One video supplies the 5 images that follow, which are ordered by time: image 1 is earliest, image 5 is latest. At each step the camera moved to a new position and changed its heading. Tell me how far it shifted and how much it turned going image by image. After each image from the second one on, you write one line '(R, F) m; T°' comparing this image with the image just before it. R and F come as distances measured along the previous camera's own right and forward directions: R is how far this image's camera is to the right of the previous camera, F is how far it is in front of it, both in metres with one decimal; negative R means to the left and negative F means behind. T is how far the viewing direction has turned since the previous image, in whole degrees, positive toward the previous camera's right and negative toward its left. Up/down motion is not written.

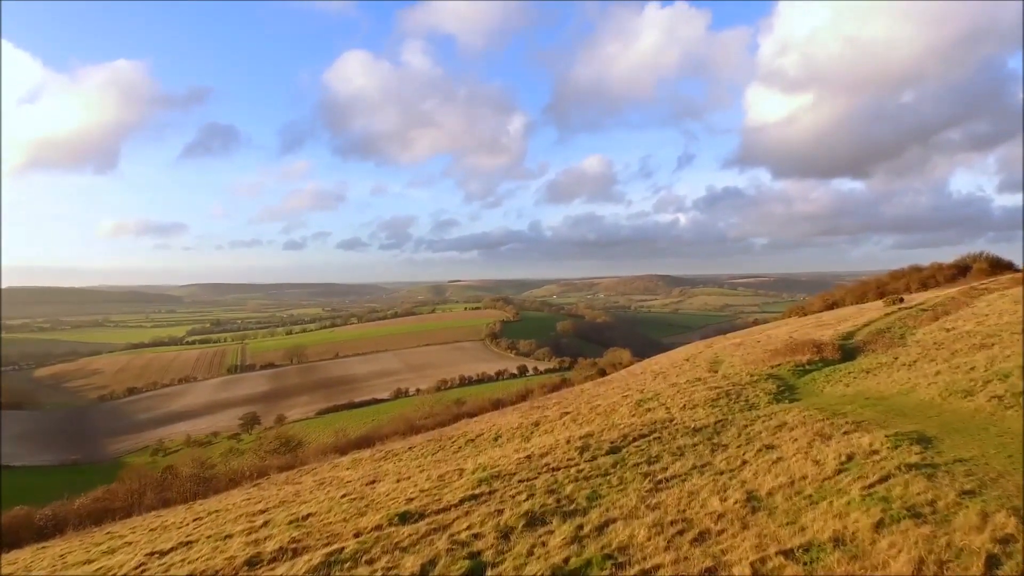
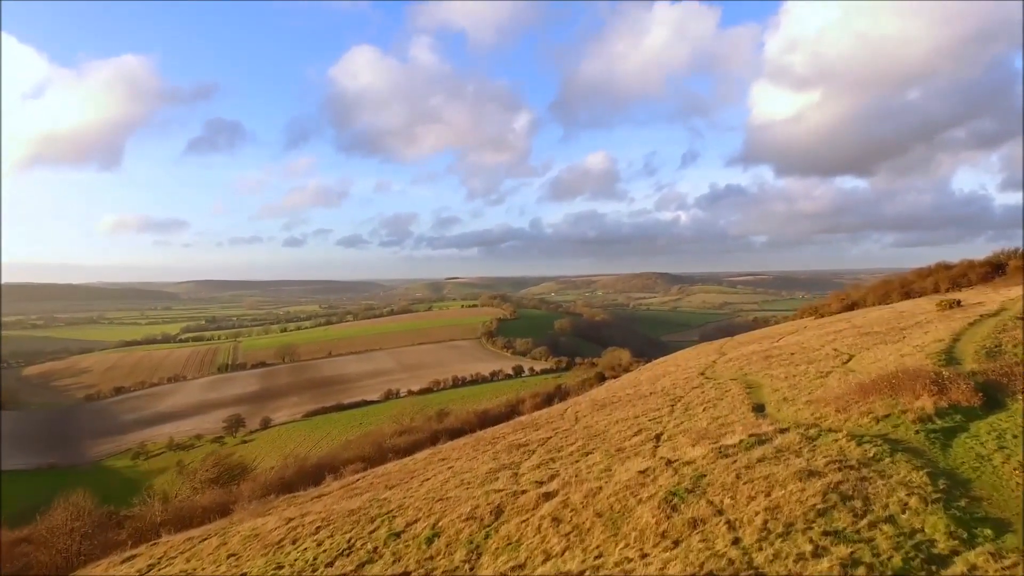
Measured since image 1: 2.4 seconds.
(+0.2, +1.3) m; 0°
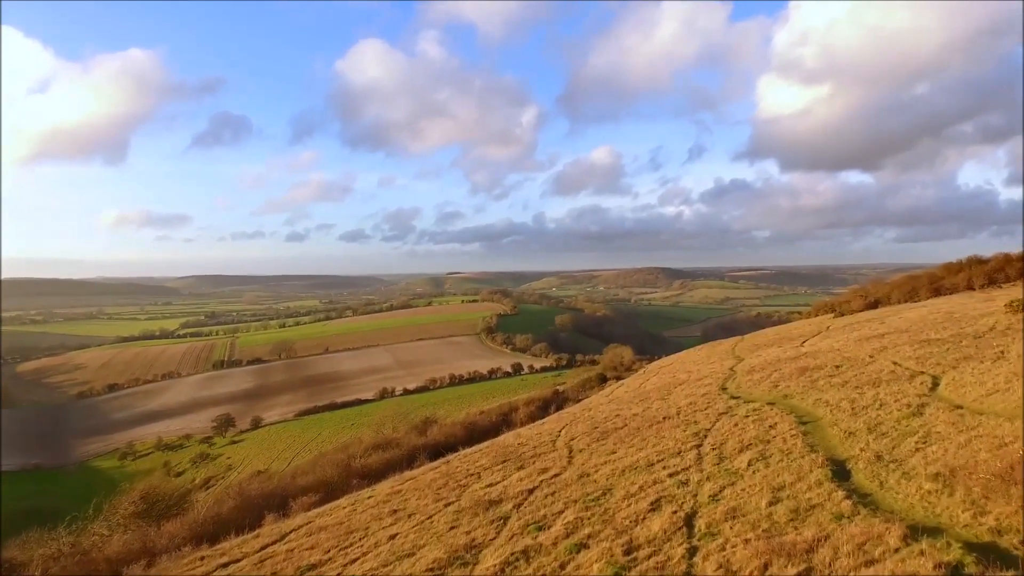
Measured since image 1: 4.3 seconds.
(+0.2, +1.1) m; 0°
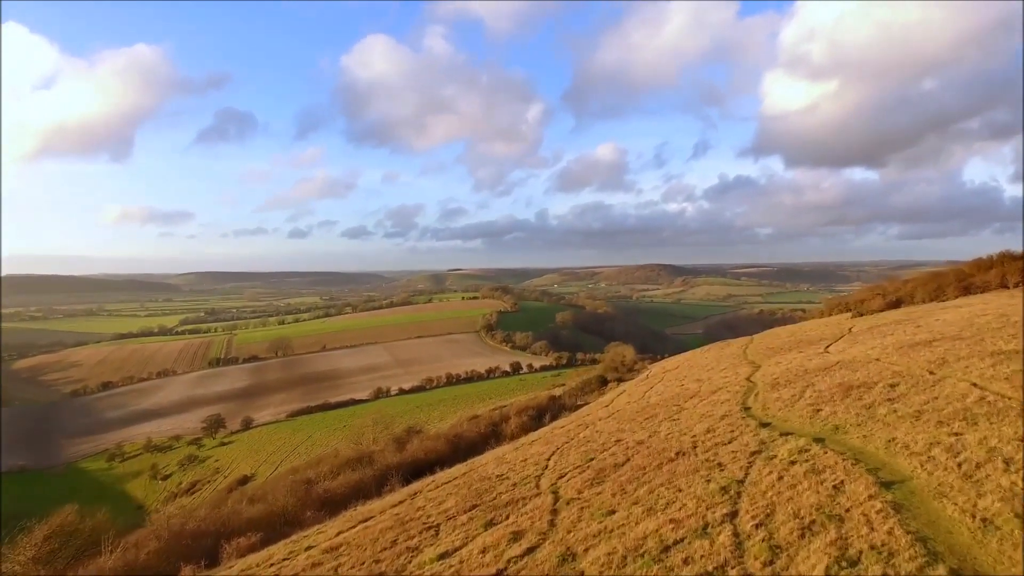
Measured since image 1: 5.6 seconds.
(+0.2, +1.0) m; 0°
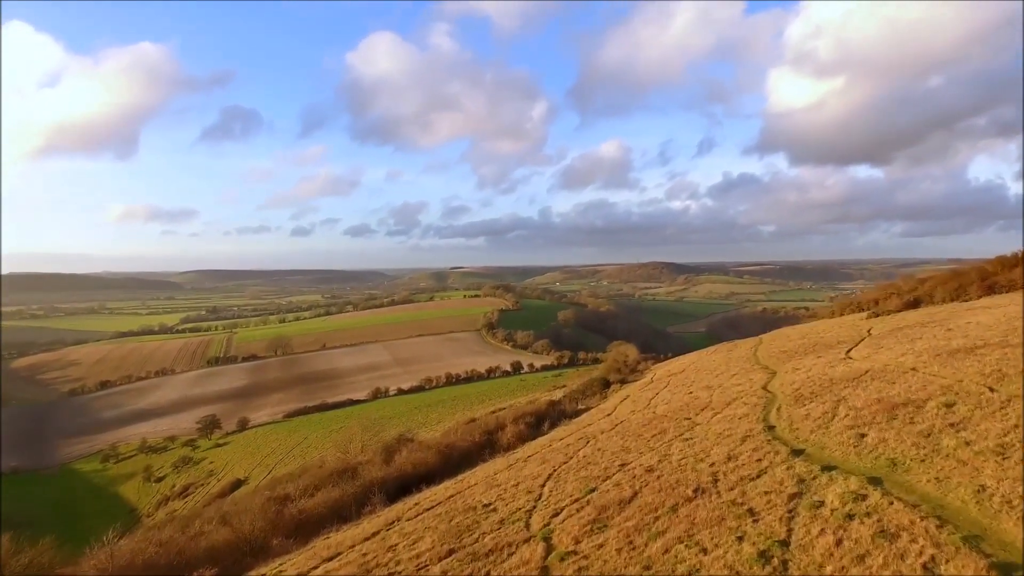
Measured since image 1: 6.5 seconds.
(+0.1, +0.6) m; 0°
